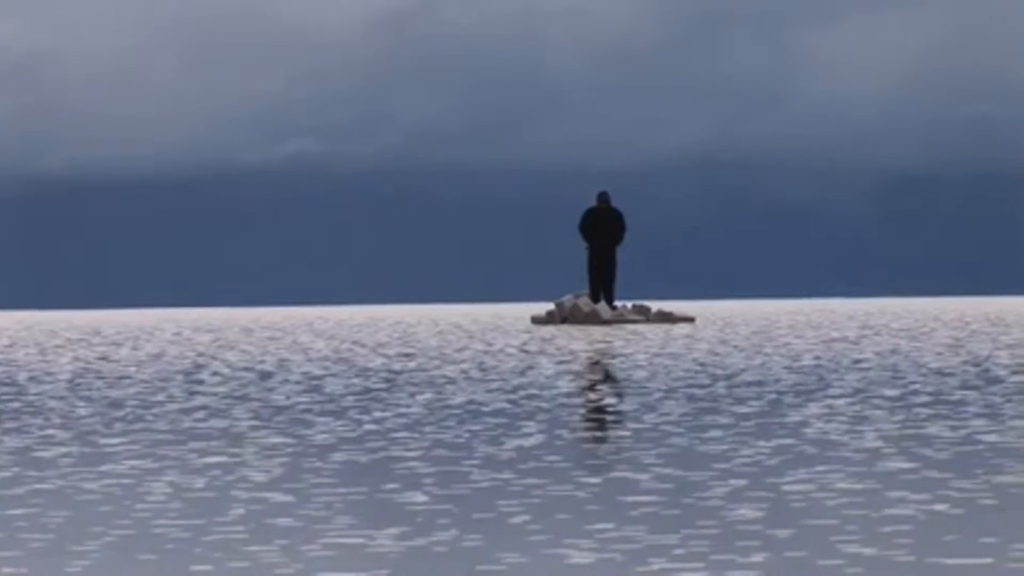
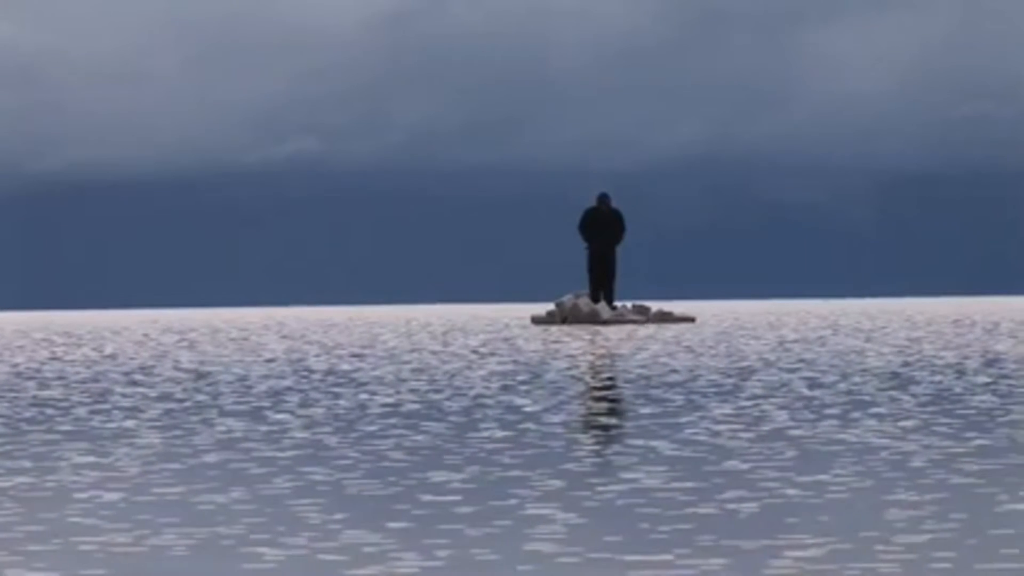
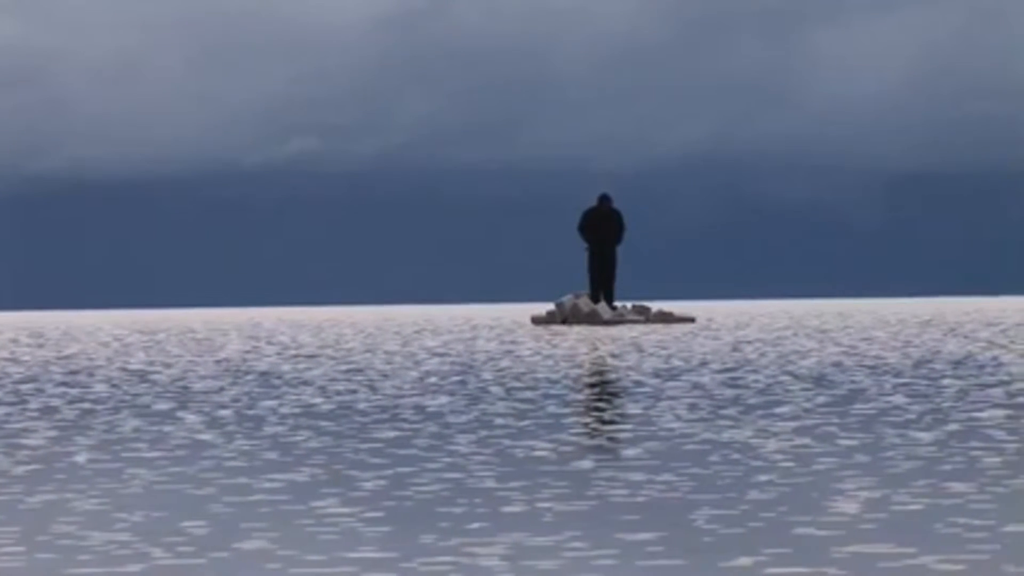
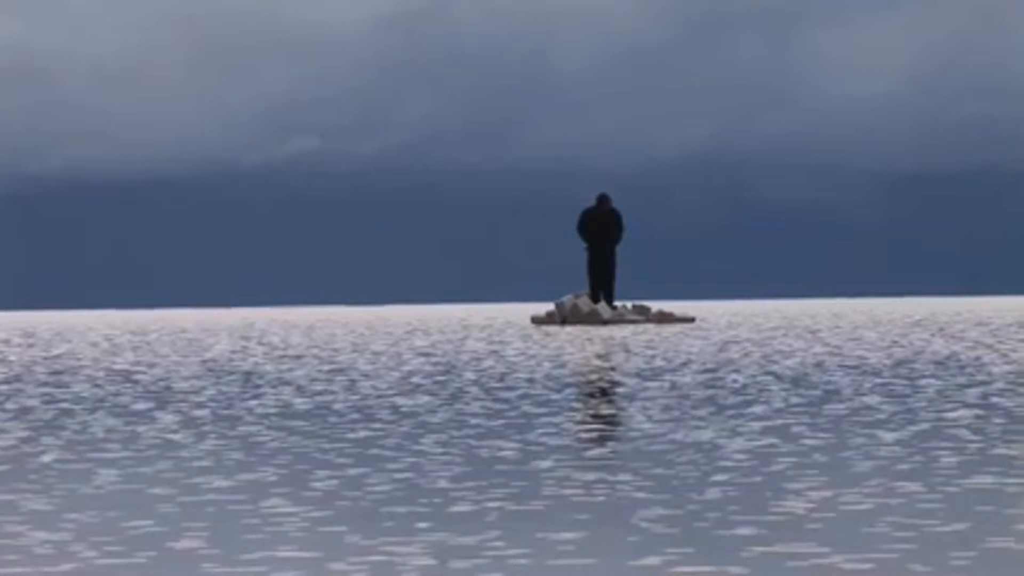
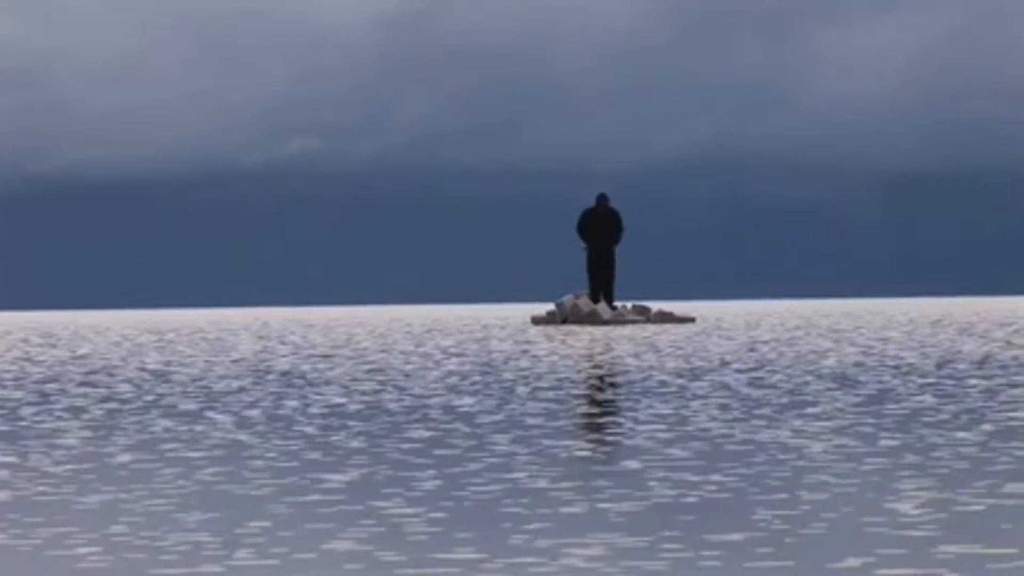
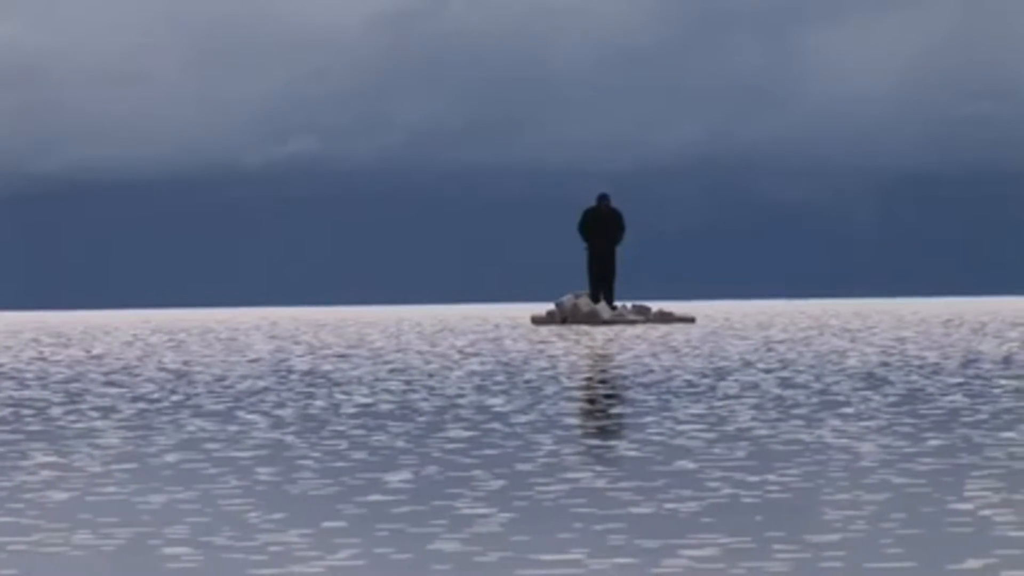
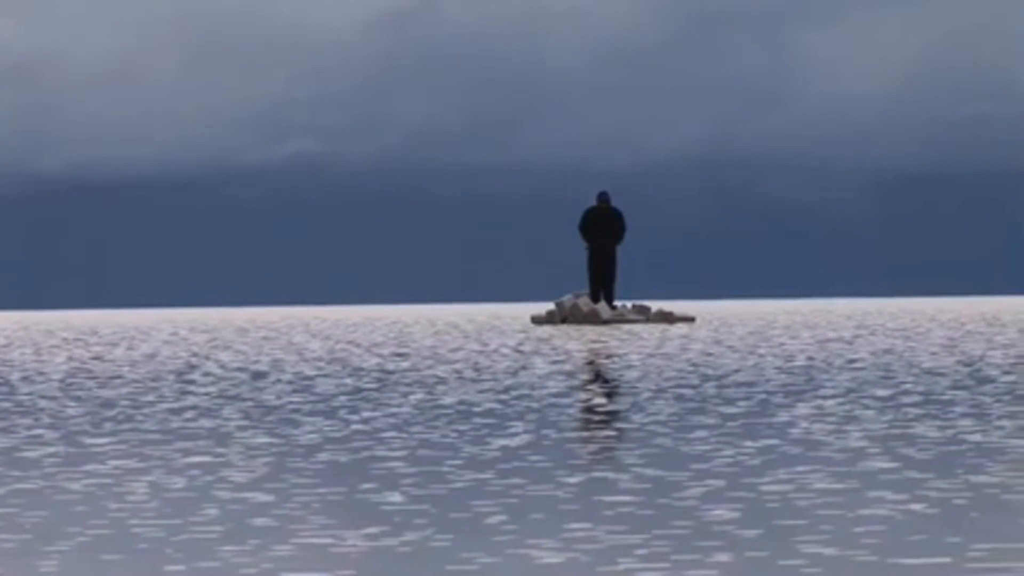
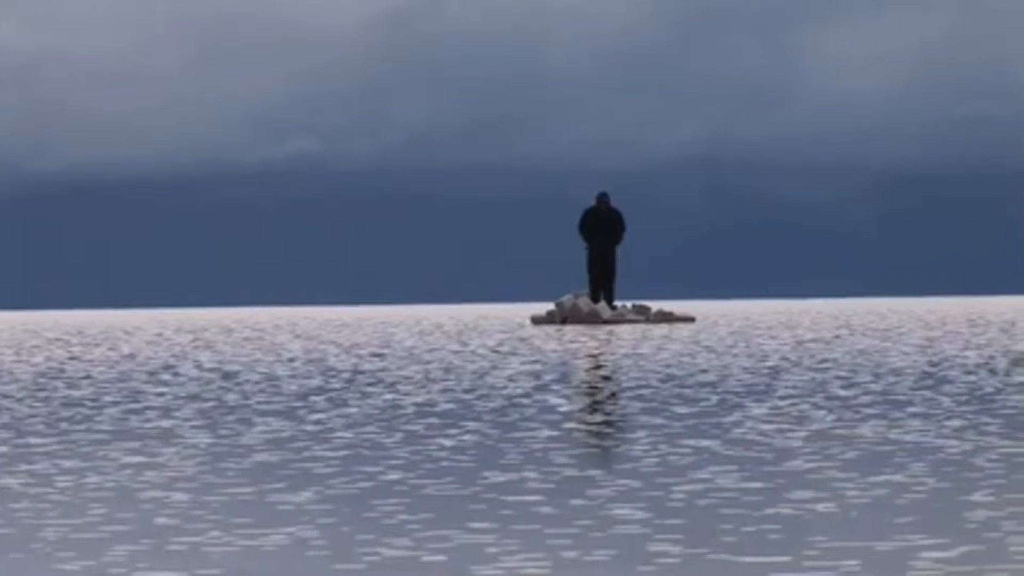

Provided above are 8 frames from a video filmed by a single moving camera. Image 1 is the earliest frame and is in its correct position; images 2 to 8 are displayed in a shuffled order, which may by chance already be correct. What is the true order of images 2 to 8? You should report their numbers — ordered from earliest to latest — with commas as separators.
7, 8, 2, 6, 5, 3, 4
